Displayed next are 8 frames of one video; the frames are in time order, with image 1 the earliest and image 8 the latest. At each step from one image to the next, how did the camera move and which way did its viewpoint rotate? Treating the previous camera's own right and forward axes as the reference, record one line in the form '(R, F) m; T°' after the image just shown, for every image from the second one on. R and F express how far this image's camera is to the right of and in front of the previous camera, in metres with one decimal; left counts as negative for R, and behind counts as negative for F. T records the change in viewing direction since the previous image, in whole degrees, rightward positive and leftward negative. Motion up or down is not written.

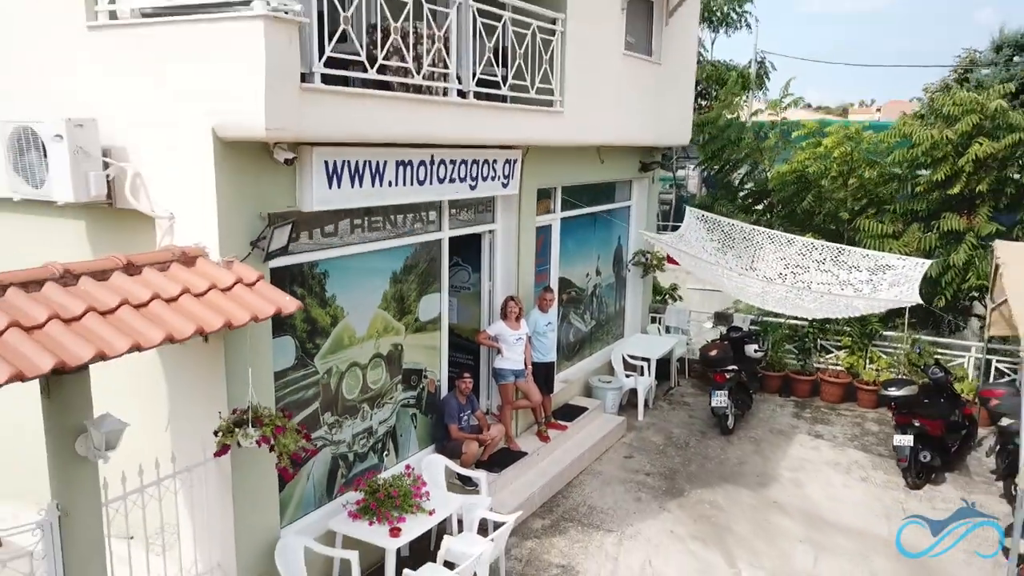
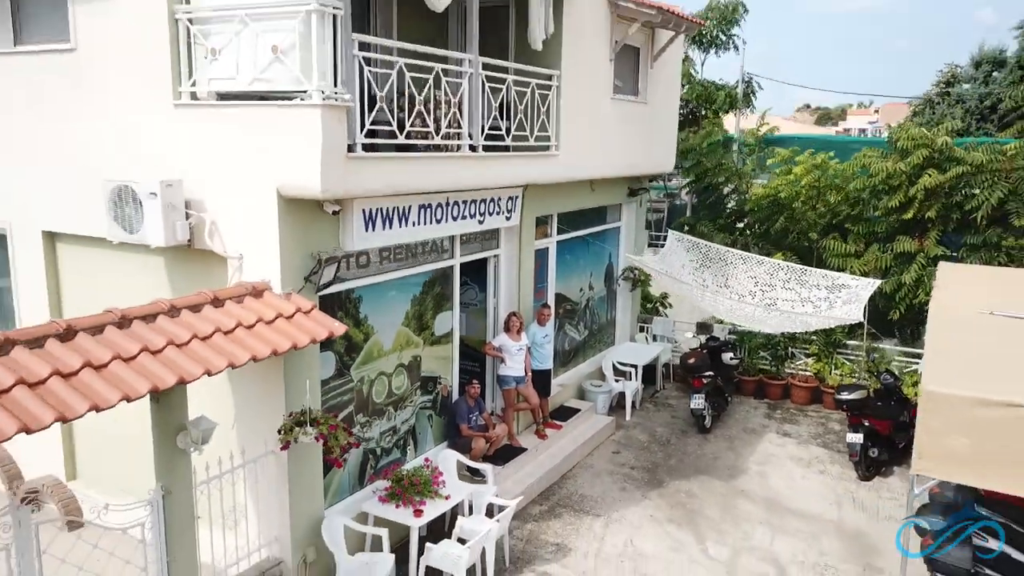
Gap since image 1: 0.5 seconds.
(0.0, -1.1) m; 0°
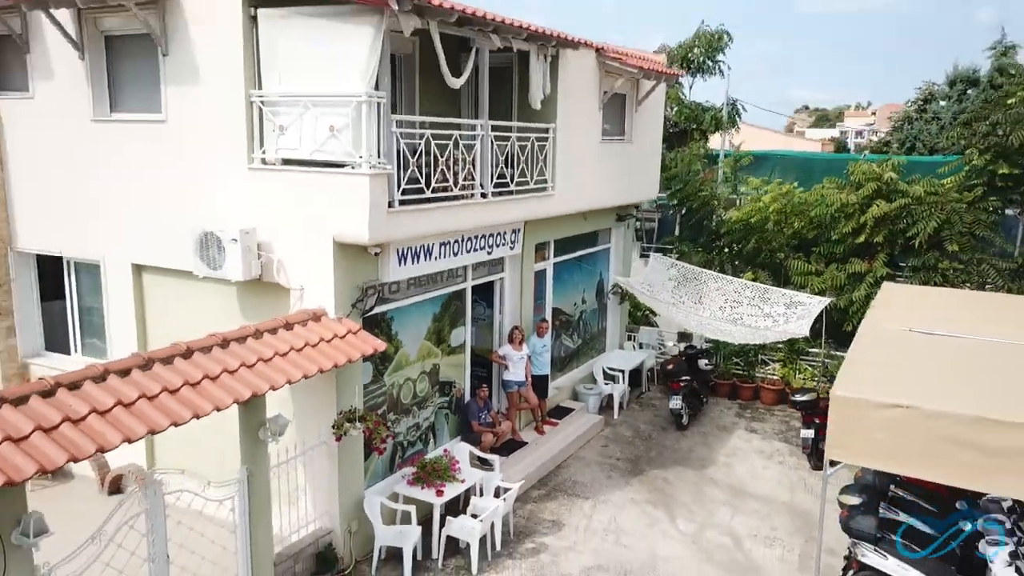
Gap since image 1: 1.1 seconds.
(0.0, -1.5) m; 0°
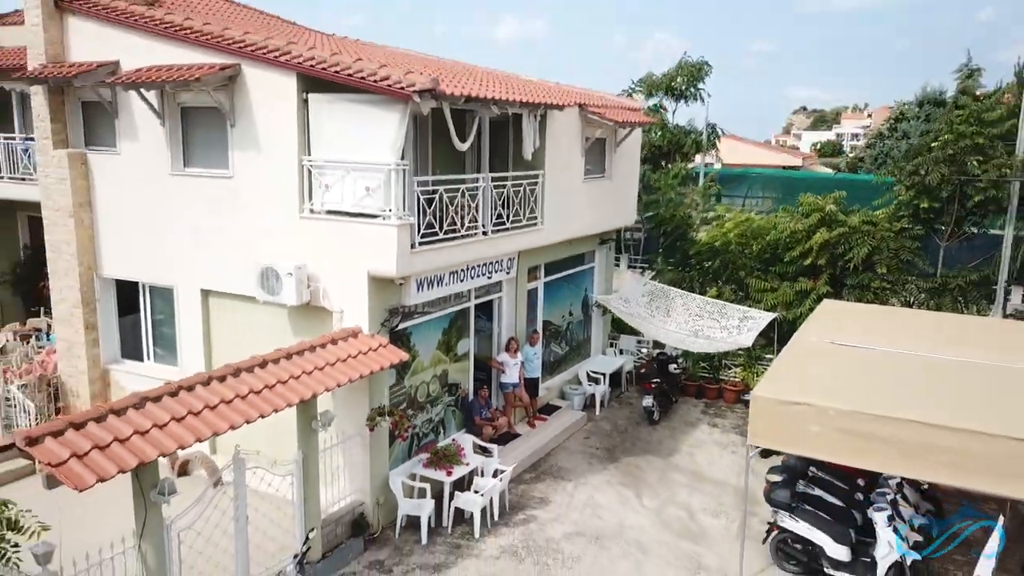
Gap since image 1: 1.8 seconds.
(0.0, -2.0) m; 0°
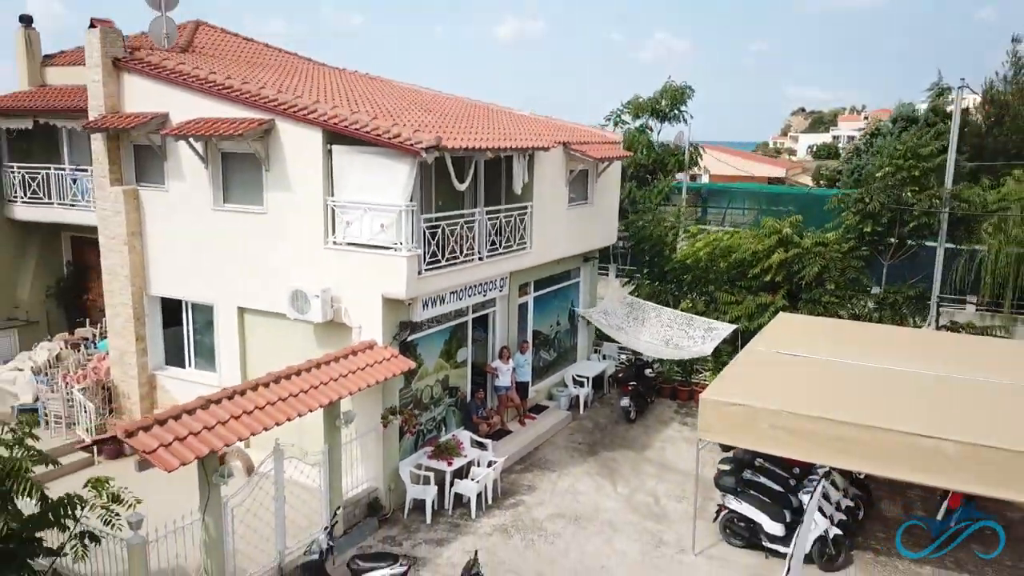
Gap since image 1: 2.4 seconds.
(+0.1, -1.7) m; 0°
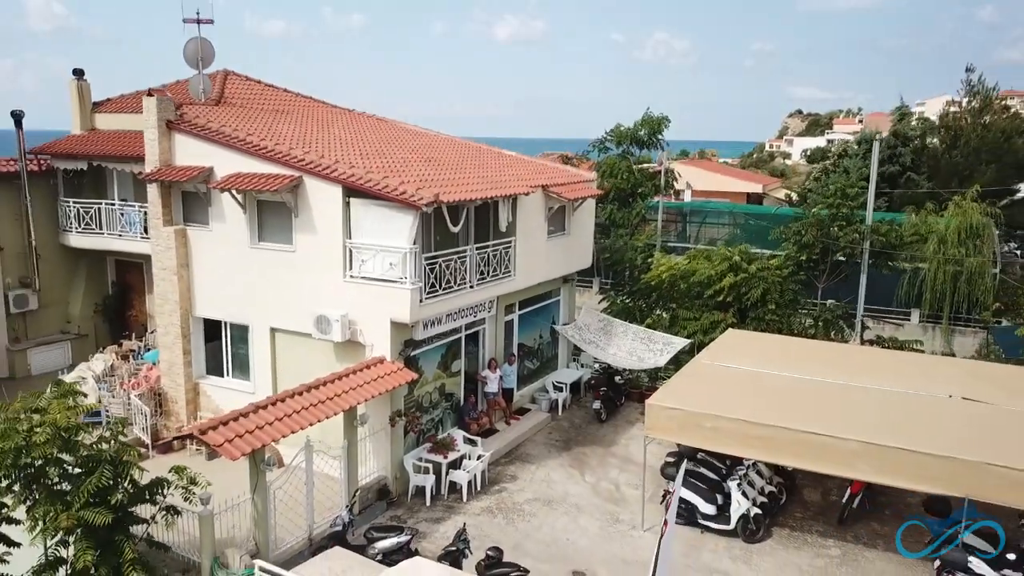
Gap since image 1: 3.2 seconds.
(+0.2, -2.5) m; 0°
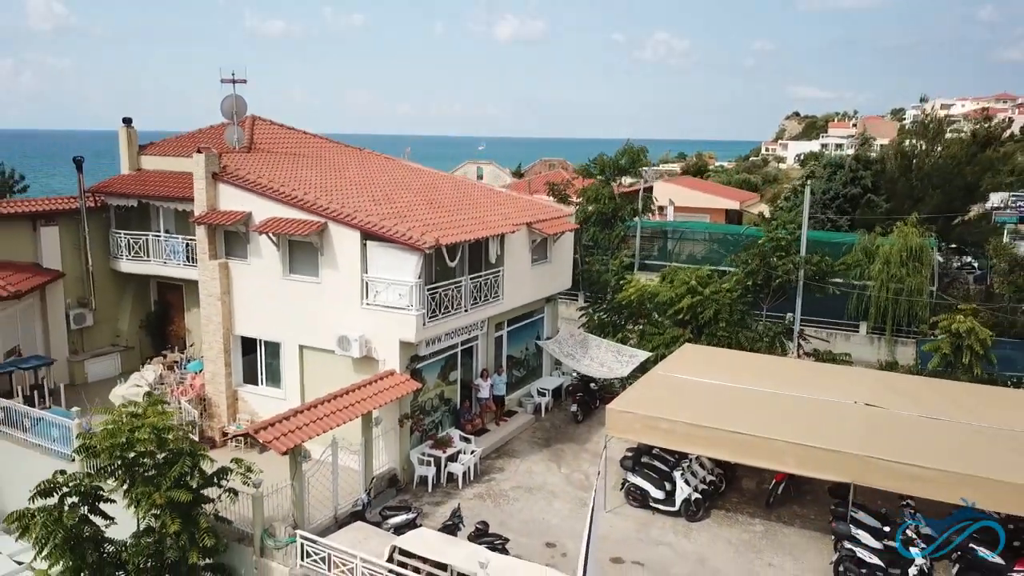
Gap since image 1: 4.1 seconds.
(+0.2, -3.0) m; 0°
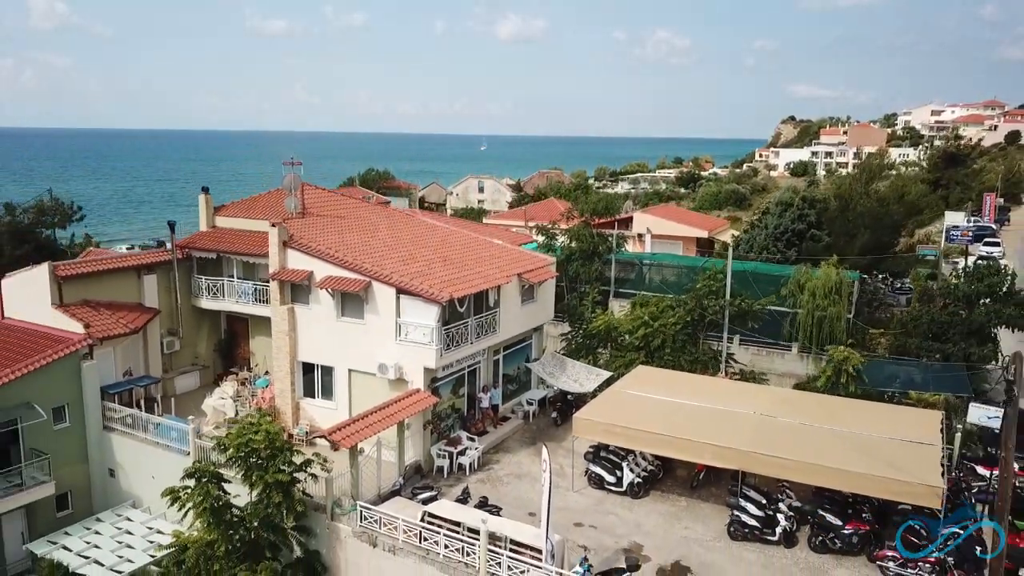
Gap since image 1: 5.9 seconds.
(+0.1, -6.0) m; 0°
